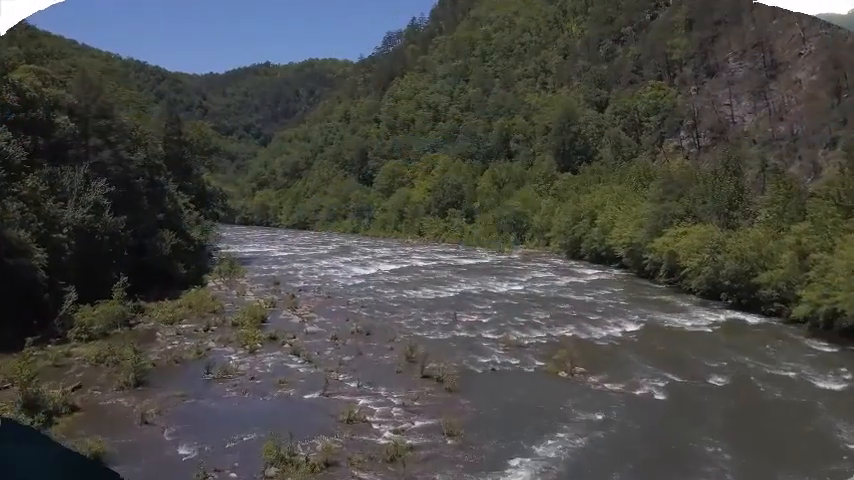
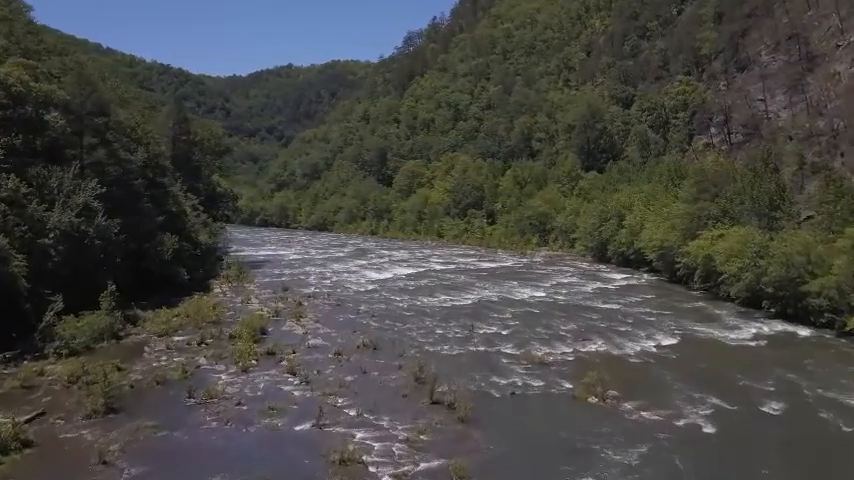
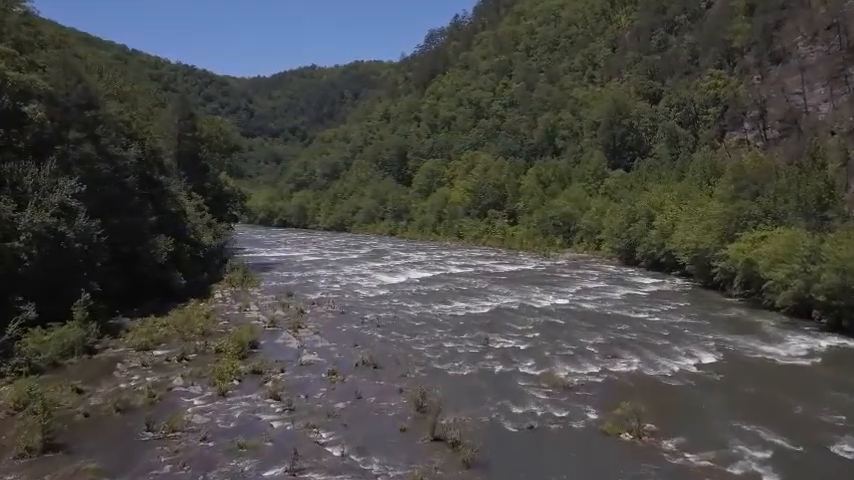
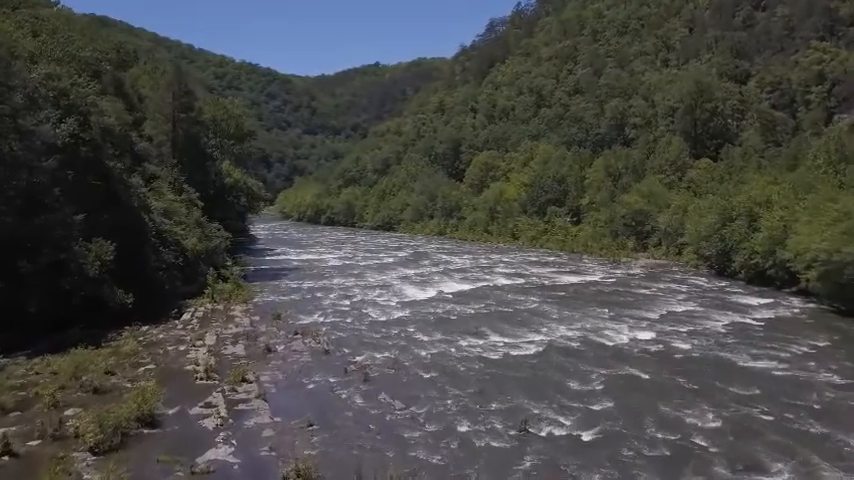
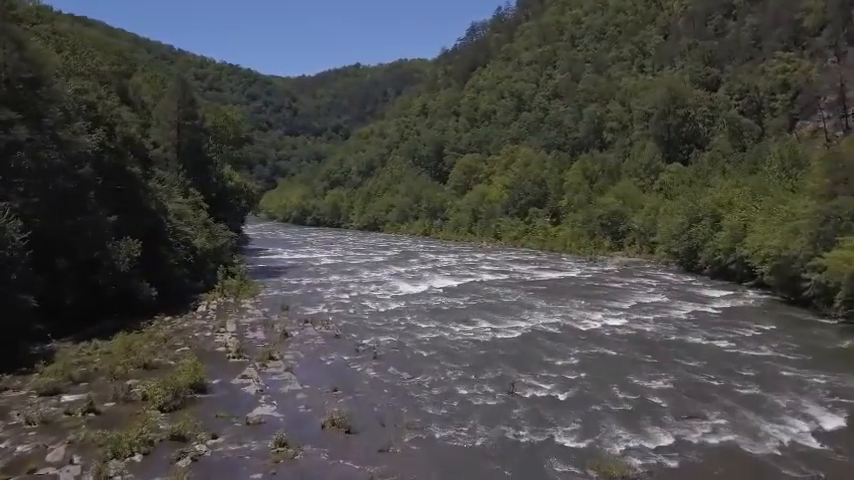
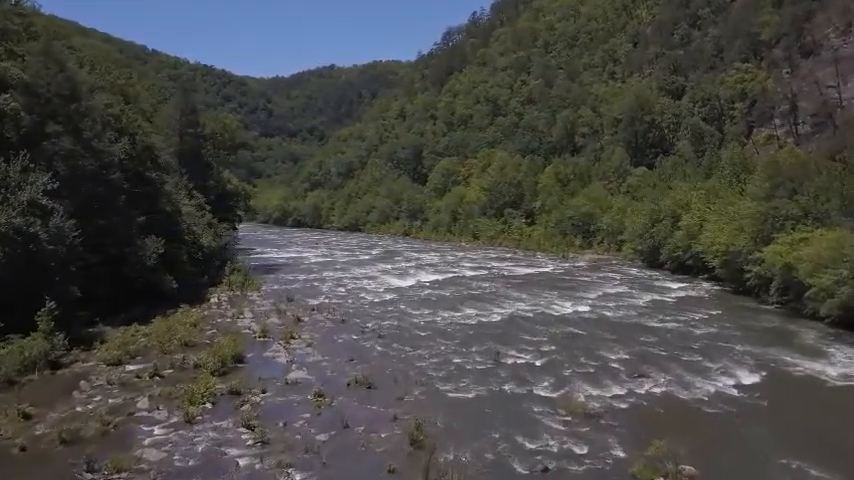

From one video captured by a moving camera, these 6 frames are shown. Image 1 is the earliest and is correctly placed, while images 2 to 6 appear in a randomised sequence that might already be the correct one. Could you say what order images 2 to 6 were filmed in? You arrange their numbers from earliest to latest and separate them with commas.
2, 3, 6, 5, 4
